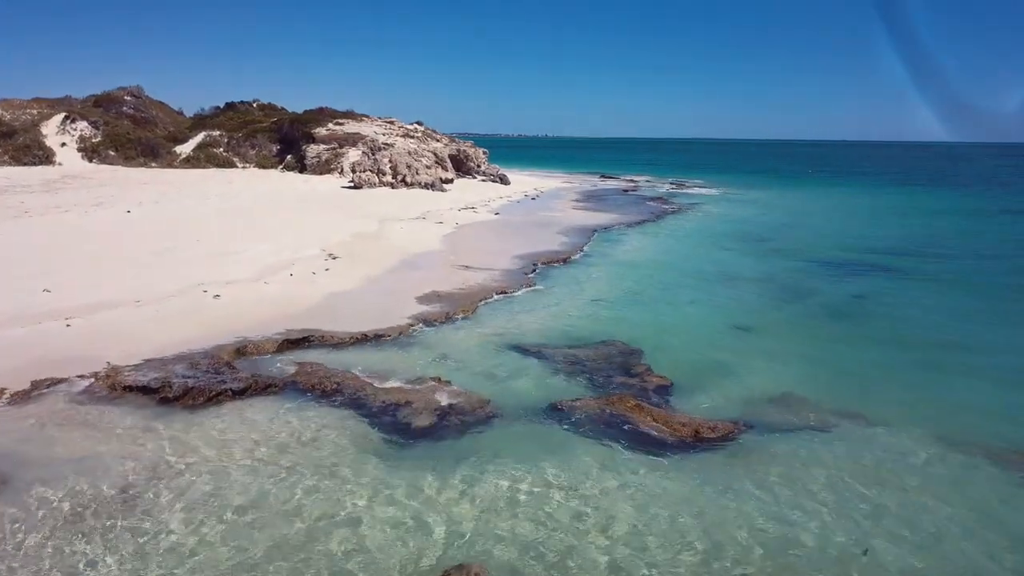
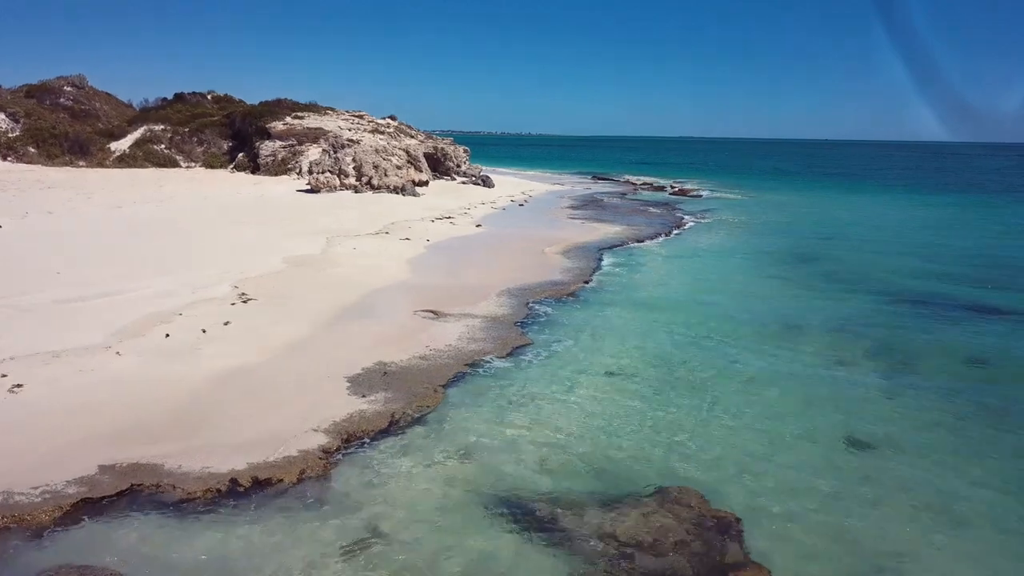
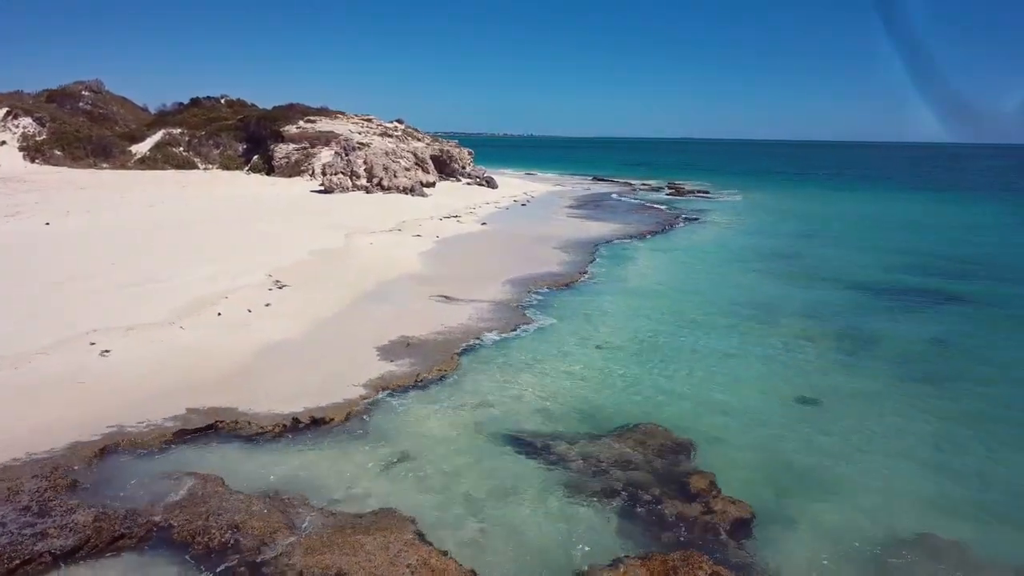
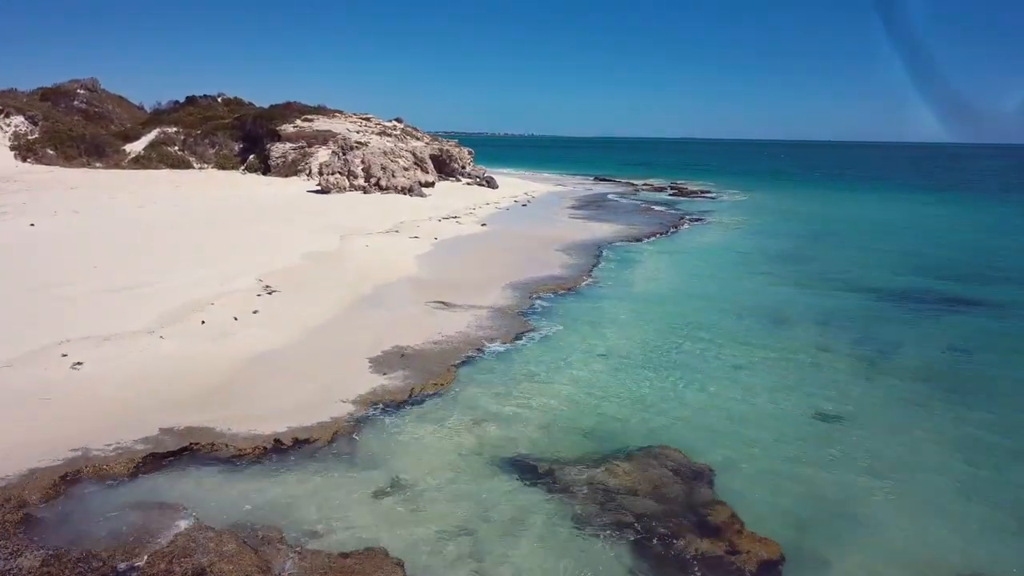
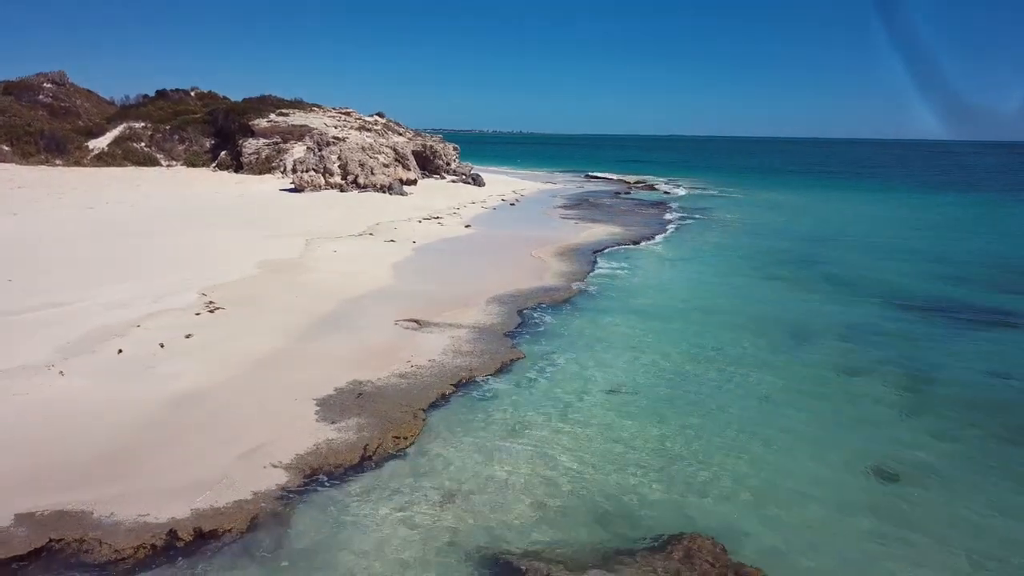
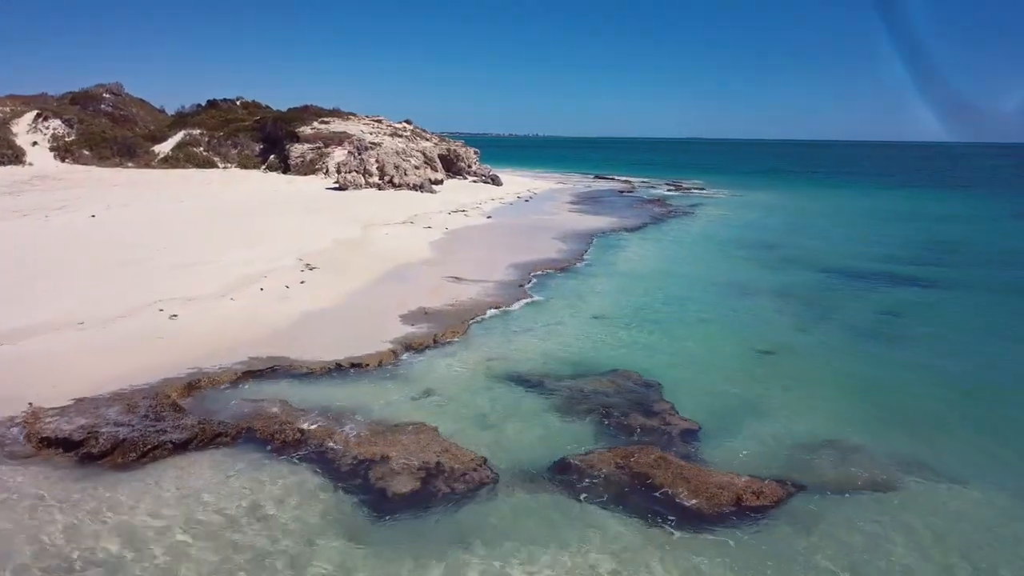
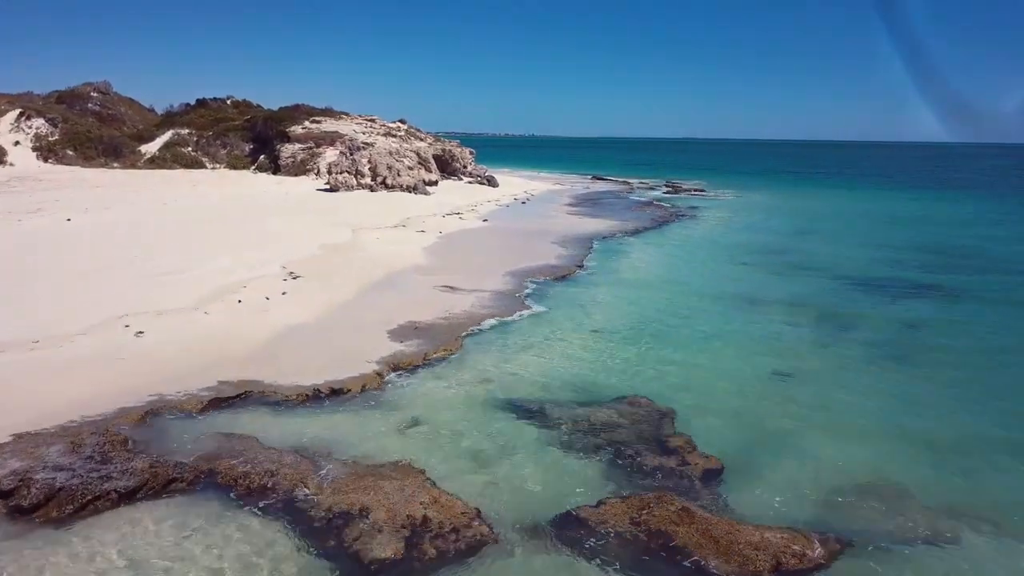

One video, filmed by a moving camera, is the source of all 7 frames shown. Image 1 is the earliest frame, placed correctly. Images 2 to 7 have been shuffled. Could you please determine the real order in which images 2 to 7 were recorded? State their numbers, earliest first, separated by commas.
6, 7, 3, 4, 2, 5
